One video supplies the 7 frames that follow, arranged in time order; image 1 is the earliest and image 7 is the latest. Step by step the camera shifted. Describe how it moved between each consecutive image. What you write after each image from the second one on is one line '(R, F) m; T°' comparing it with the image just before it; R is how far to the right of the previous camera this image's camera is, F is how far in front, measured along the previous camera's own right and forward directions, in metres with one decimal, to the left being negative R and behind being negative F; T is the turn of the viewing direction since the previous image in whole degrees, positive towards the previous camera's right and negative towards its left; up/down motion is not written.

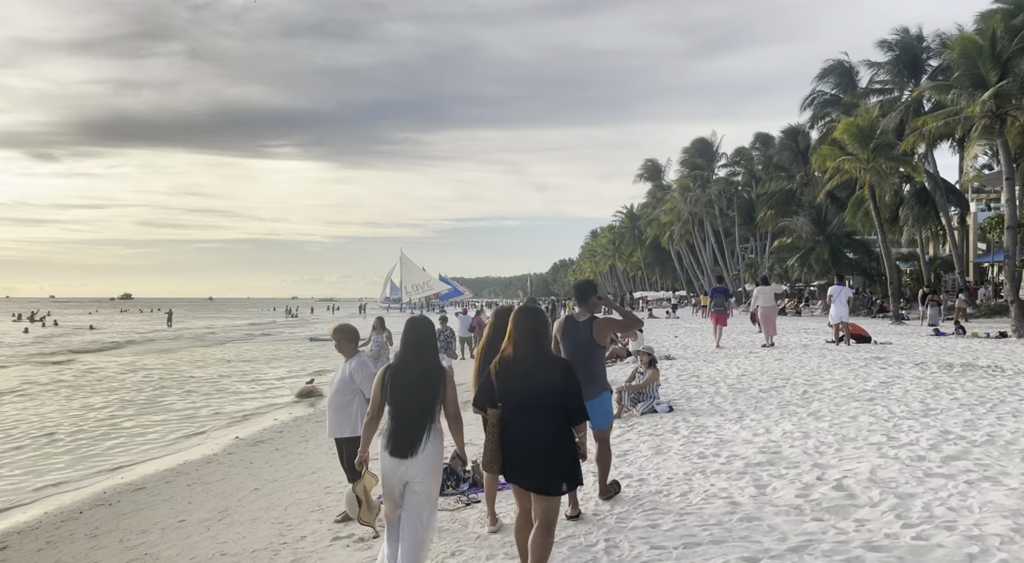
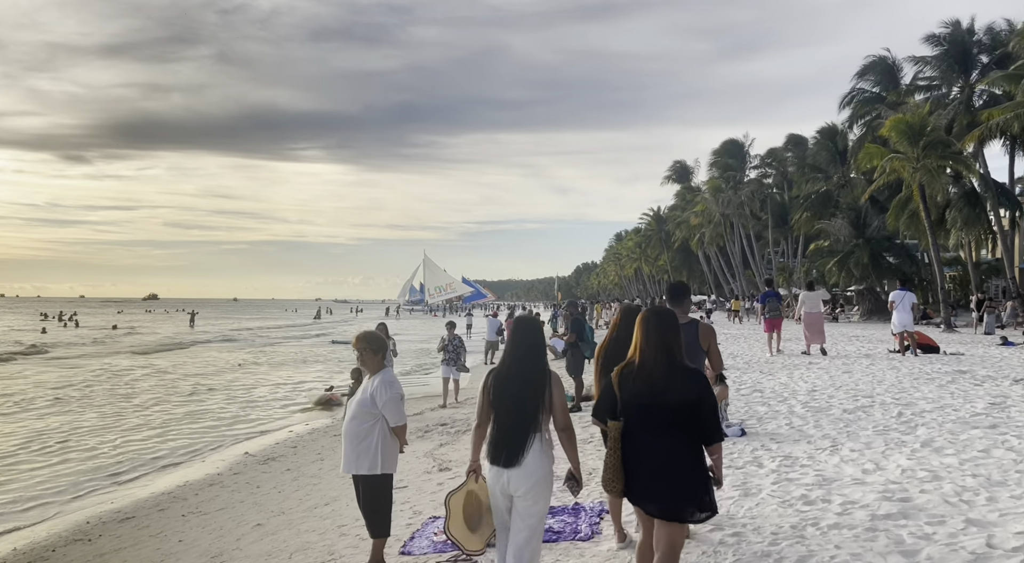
(-0.3, +1.2) m; -2°
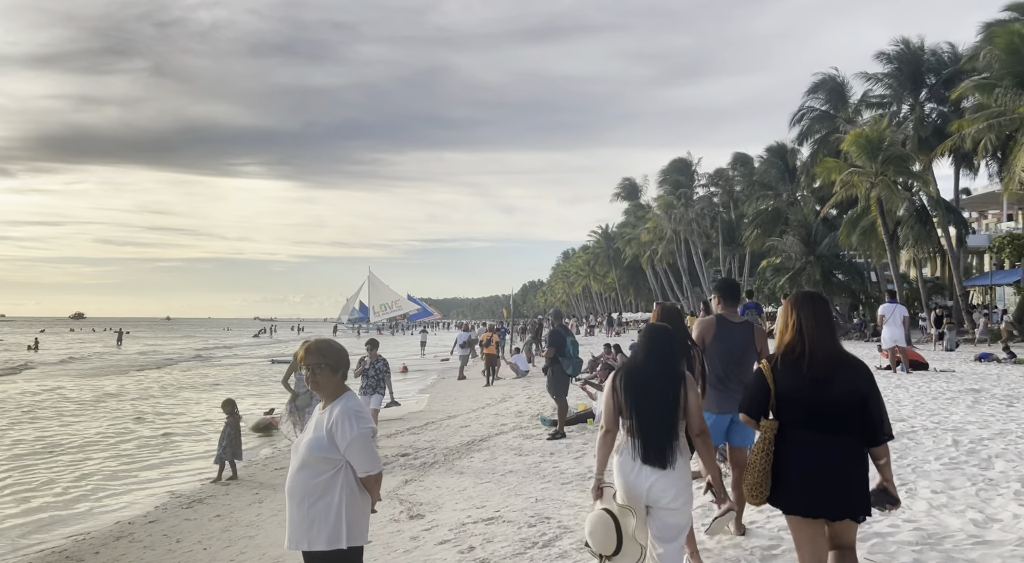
(-0.4, +1.4) m; +4°
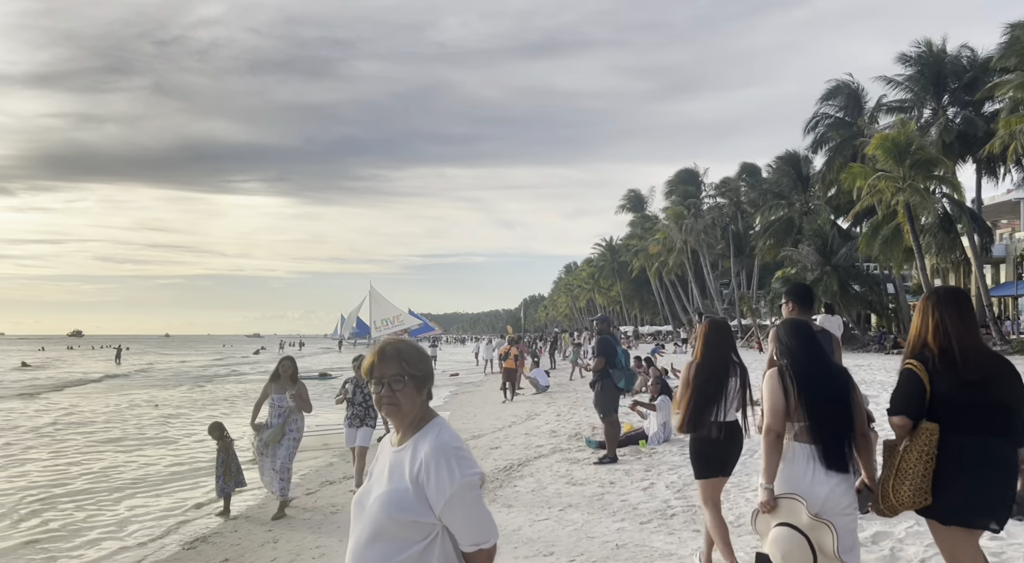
(-0.5, +1.1) m; 0°
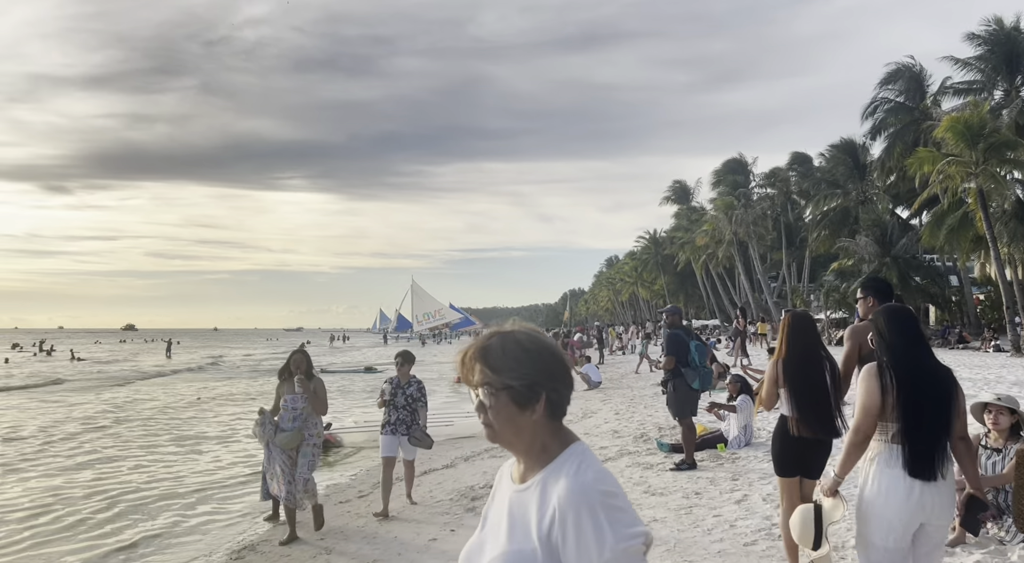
(-0.3, +0.7) m; -3°
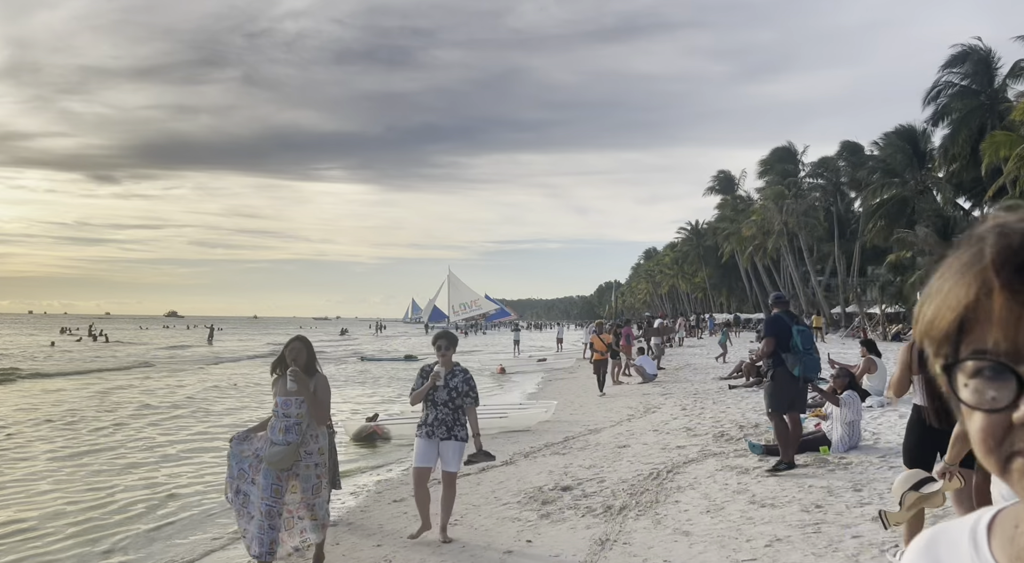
(-0.4, +0.9) m; -3°
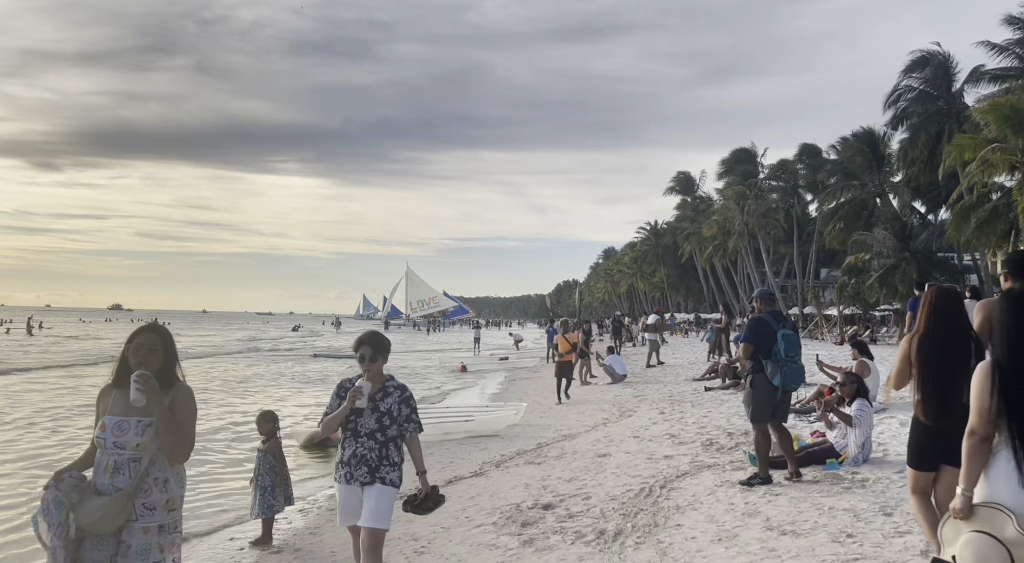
(-0.2, +0.9) m; +3°
